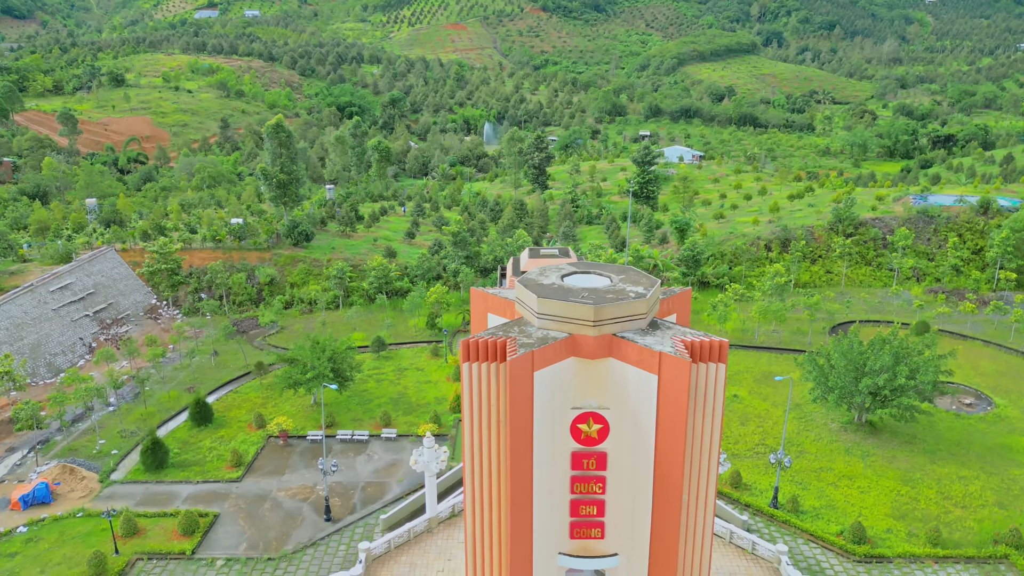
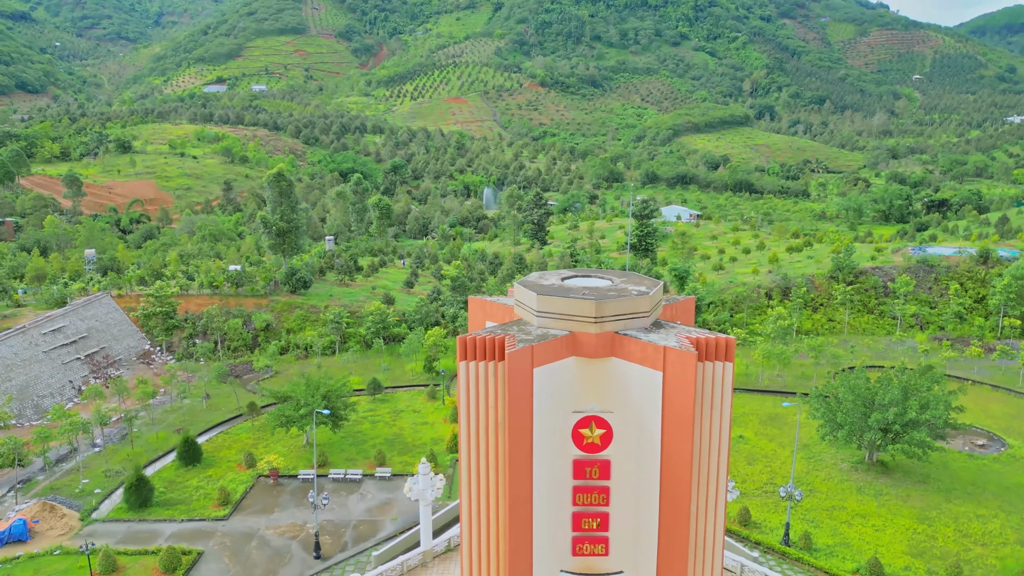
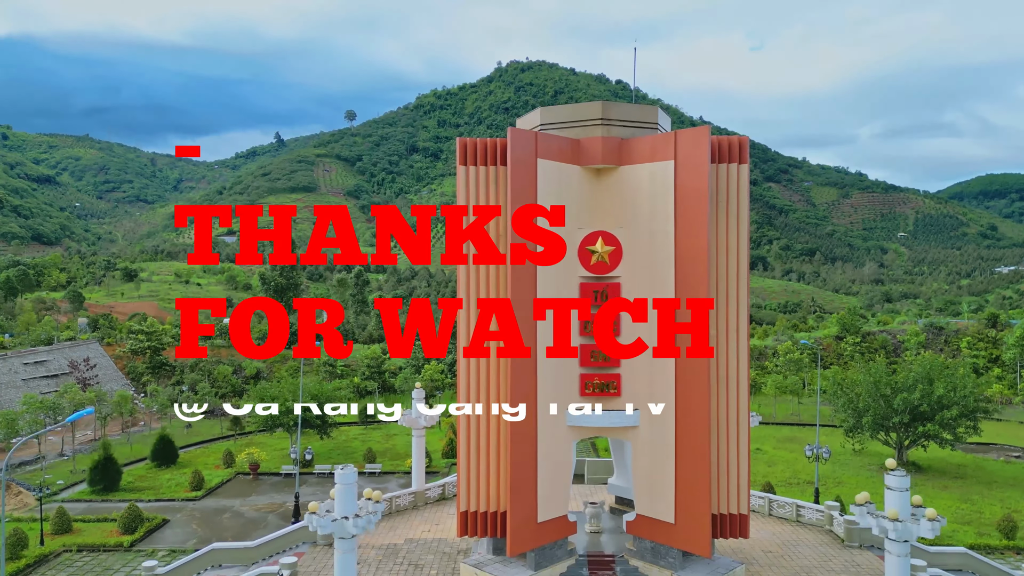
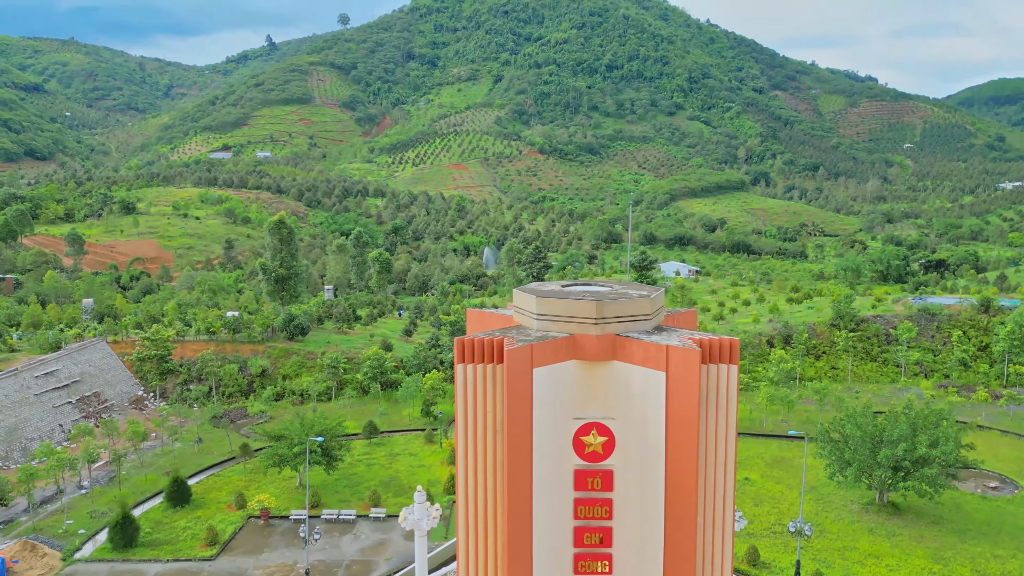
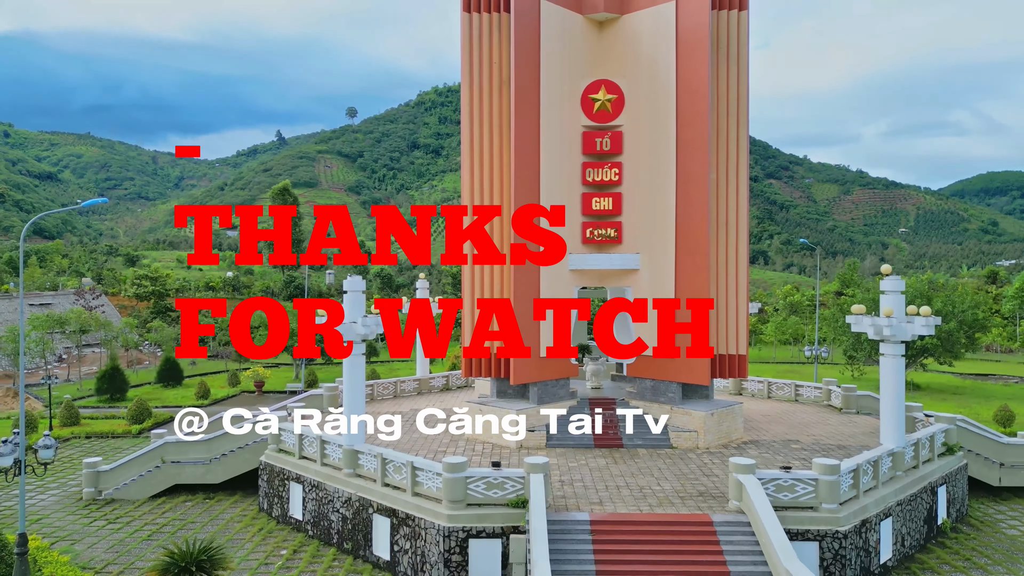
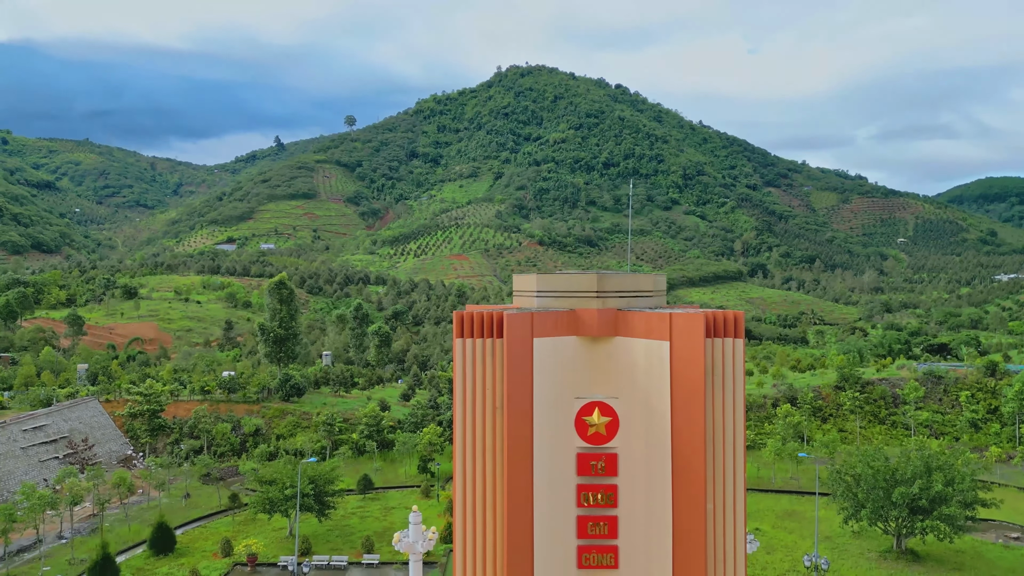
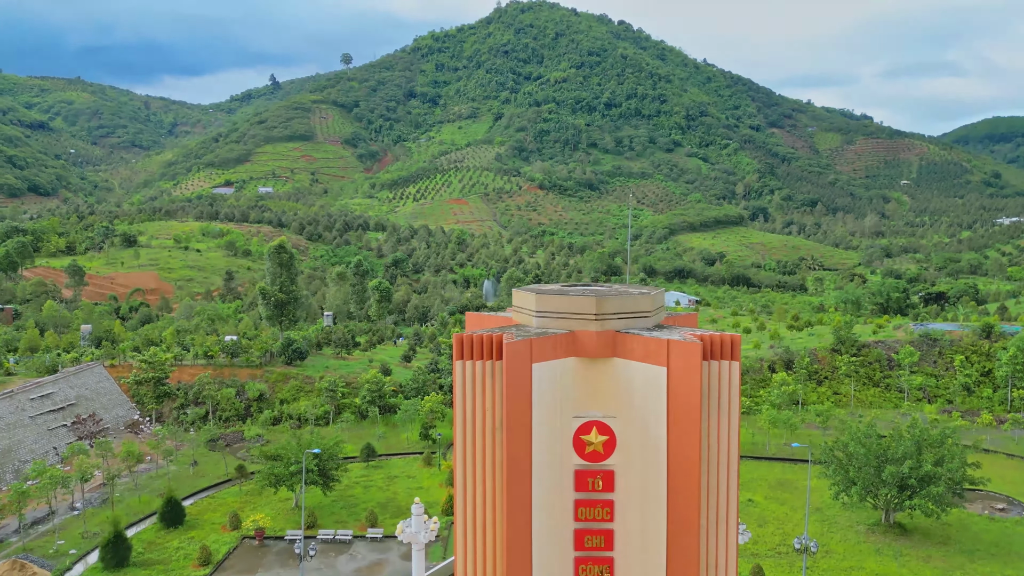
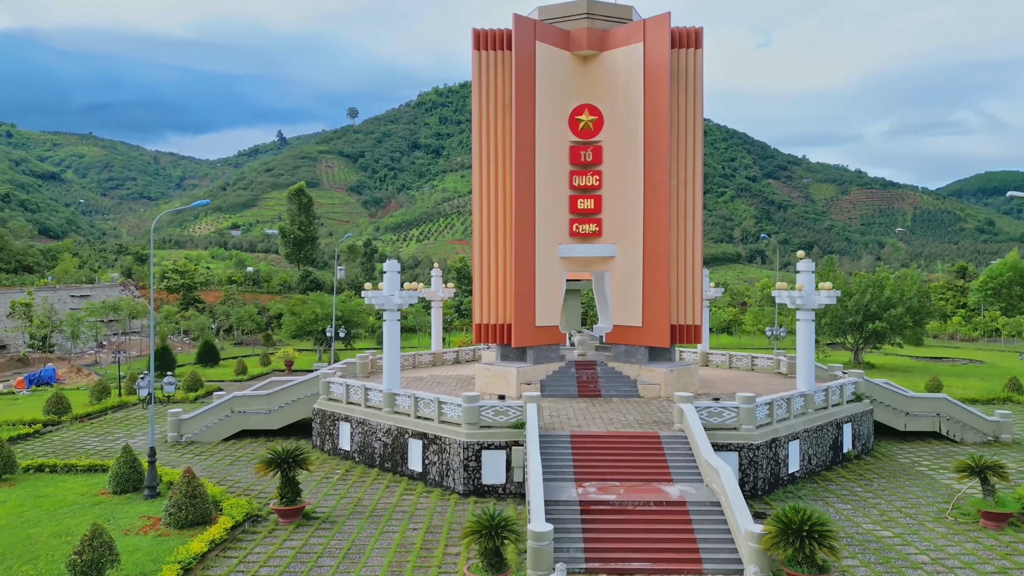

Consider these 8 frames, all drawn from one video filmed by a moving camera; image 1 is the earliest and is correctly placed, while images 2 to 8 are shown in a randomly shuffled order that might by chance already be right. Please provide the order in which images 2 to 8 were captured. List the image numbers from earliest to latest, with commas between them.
2, 4, 7, 6, 3, 5, 8
